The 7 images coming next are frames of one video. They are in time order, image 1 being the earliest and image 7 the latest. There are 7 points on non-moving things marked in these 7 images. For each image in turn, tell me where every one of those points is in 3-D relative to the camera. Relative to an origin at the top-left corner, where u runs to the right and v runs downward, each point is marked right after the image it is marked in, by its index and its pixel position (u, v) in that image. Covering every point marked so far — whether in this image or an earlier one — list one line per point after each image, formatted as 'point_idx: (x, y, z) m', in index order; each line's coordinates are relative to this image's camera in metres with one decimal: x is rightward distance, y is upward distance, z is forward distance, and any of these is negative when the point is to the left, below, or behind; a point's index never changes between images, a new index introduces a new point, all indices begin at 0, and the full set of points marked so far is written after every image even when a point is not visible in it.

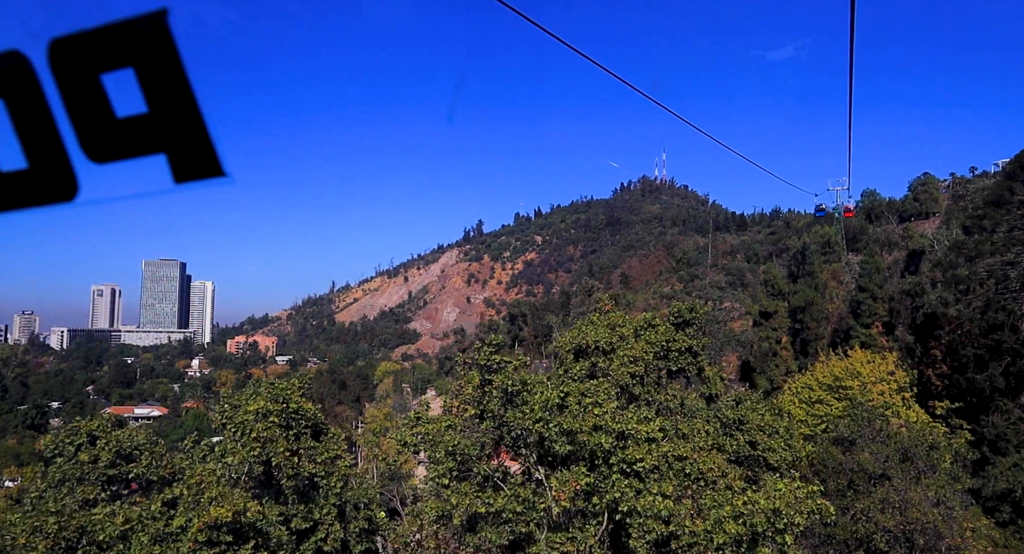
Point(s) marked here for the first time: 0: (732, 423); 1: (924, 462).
0: (+3.7, -2.5, +11.2) m
1: (+9.7, -4.3, +15.4) m
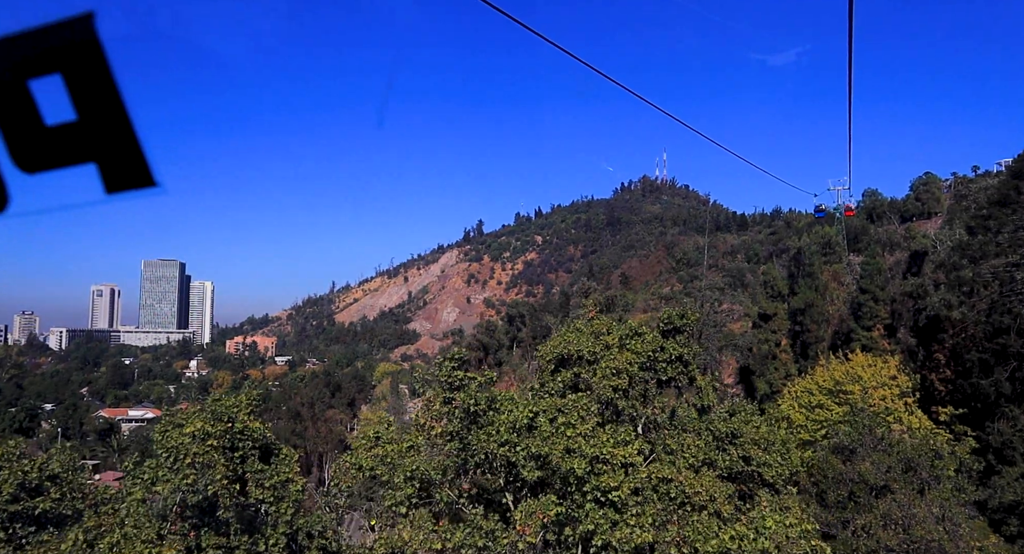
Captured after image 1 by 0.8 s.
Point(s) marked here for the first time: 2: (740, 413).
0: (+3.4, -2.6, +10.6) m
1: (+9.4, -4.4, +14.8) m
2: (+4.0, -2.4, +11.5) m
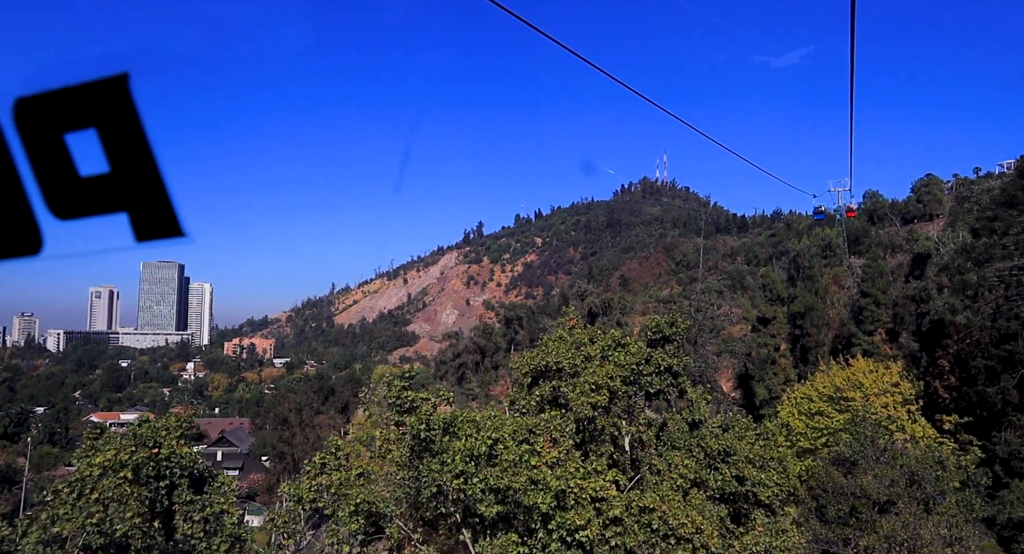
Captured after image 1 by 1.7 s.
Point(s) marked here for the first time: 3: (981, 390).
0: (+3.1, -2.6, +9.9) m
1: (+9.0, -4.5, +14.1) m
2: (+3.7, -2.5, +10.8) m
3: (+14.0, -3.4, +19.6) m
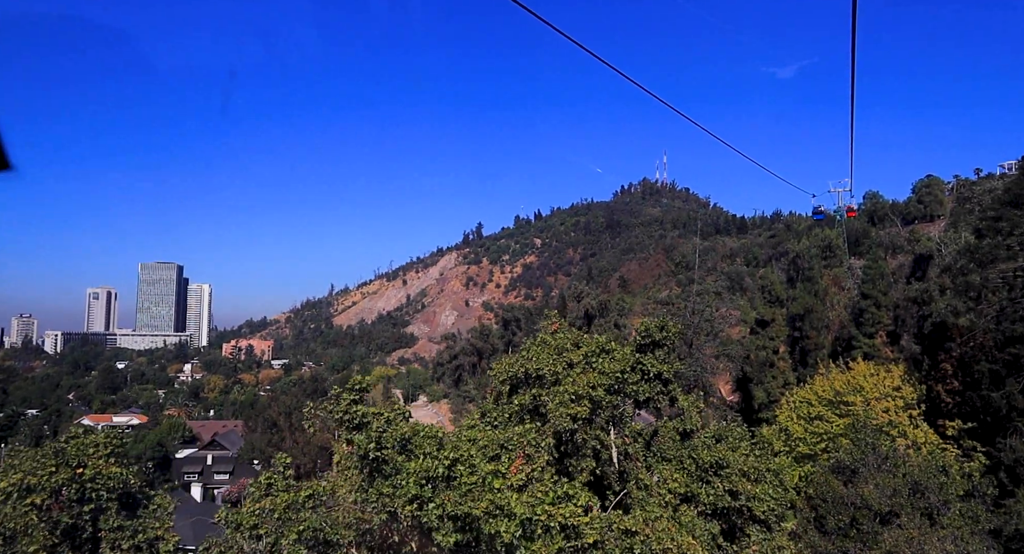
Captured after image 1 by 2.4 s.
0: (+2.8, -2.7, +9.3) m
1: (+8.7, -4.5, +13.5) m
2: (+3.4, -2.5, +10.2) m
3: (+13.7, -3.4, +19.0) m
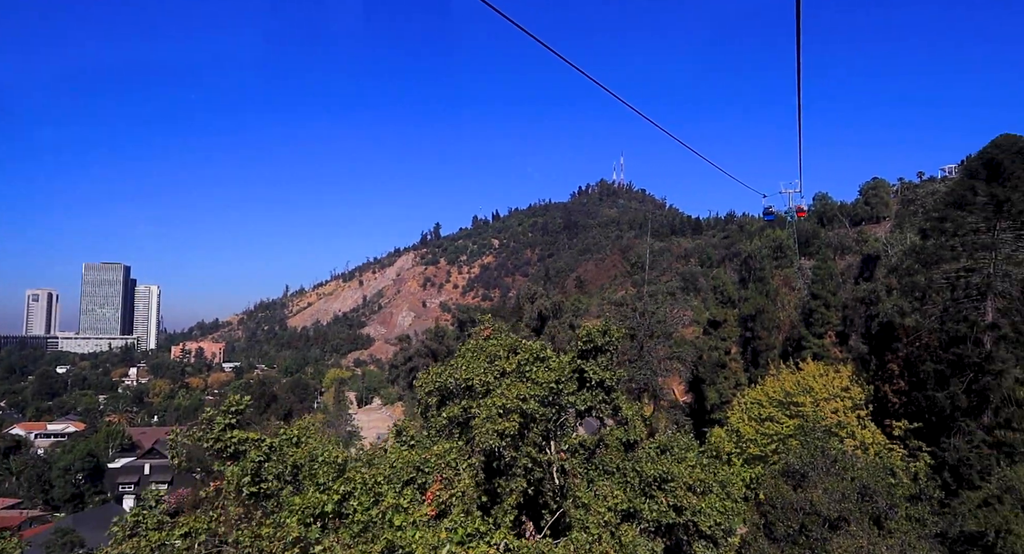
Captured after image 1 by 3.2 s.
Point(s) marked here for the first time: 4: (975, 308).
0: (+1.9, -2.7, +8.7) m
1: (+7.5, -4.5, +13.3) m
2: (+2.4, -2.5, +9.7) m
3: (+12.2, -3.4, +19.1) m
4: (+13.7, -0.9, +19.5) m
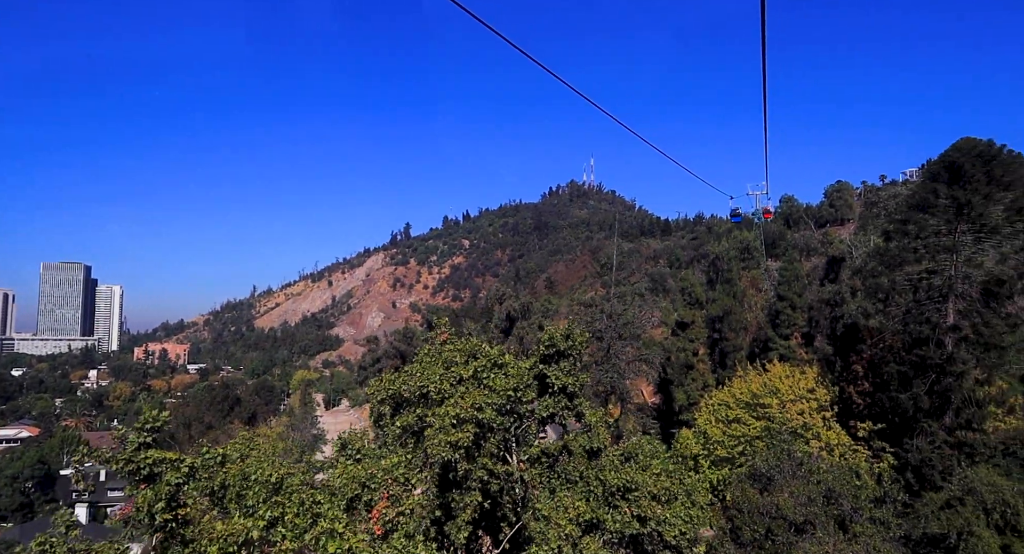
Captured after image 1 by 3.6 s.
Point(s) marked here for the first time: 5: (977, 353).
0: (+1.3, -2.7, +8.4) m
1: (+6.8, -4.6, +13.2) m
2: (+1.9, -2.5, +9.4) m
3: (+11.2, -3.5, +19.3) m
4: (+12.7, -1.0, +19.7) m
5: (+13.3, -2.2, +18.8) m
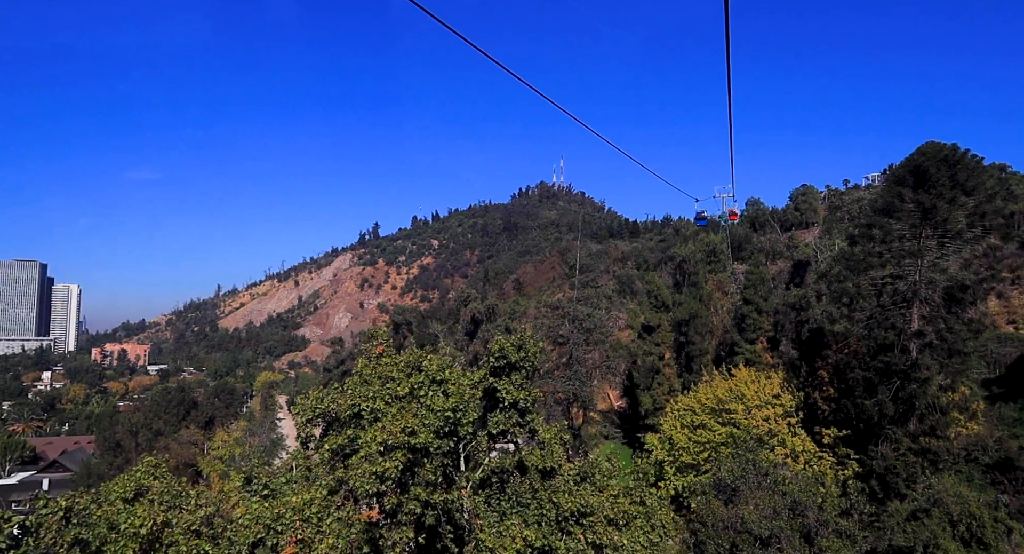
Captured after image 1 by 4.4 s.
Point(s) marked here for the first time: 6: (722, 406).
0: (+0.7, -2.8, +7.8) m
1: (+5.9, -4.7, +12.8) m
2: (+1.2, -2.6, +8.8) m
3: (+10.0, -3.6, +19.0) m
4: (+11.6, -1.1, +19.5) m
5: (+12.2, -2.3, +18.7) m
6: (+6.4, -4.0, +19.9) m
